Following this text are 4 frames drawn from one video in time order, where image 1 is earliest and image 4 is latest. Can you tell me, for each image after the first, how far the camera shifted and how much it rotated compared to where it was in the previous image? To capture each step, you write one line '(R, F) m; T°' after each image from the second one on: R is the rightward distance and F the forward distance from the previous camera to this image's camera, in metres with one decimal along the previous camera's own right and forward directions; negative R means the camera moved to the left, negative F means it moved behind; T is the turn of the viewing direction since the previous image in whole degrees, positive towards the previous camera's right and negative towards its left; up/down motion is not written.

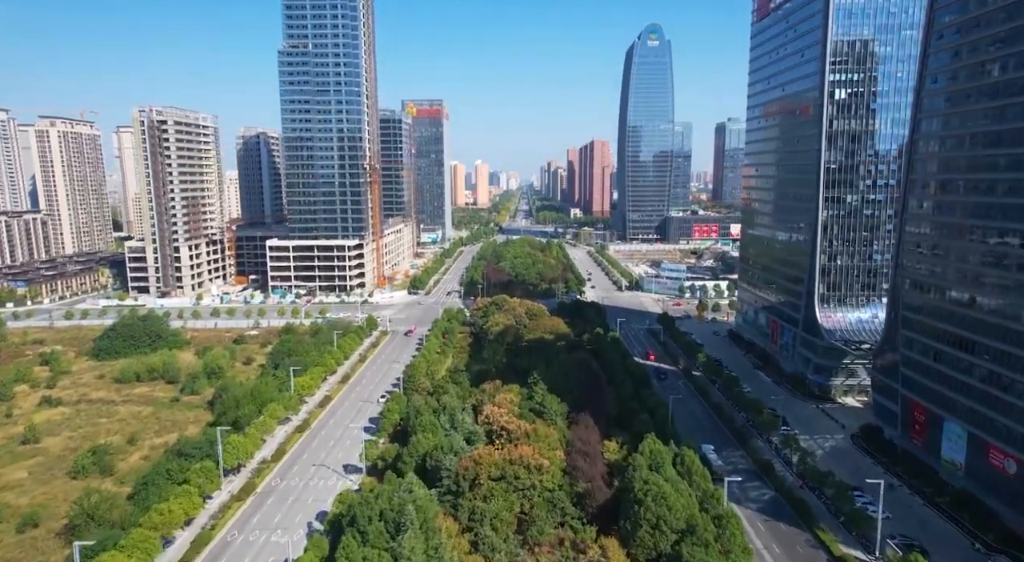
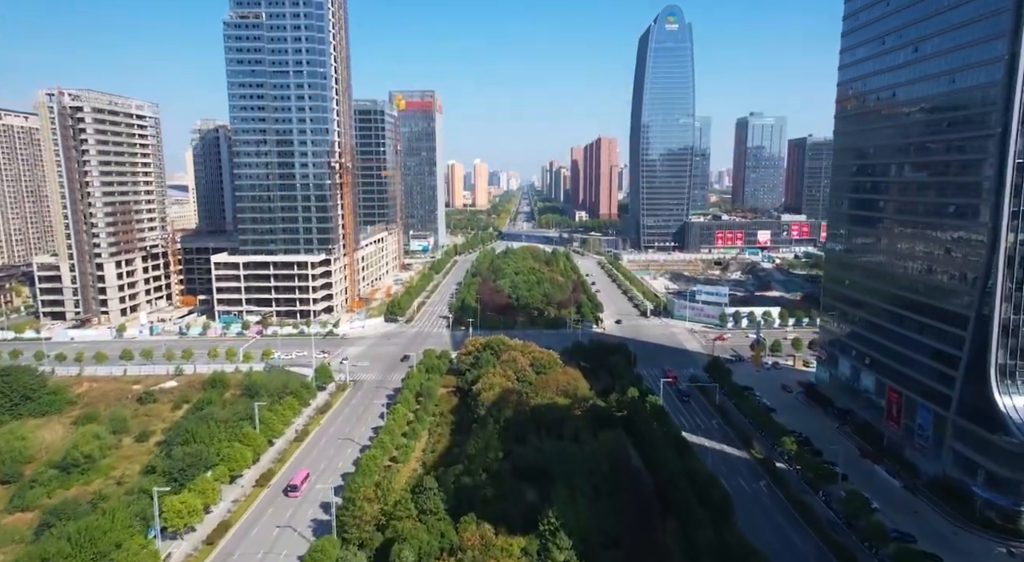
(0.0, +19.6) m; 0°
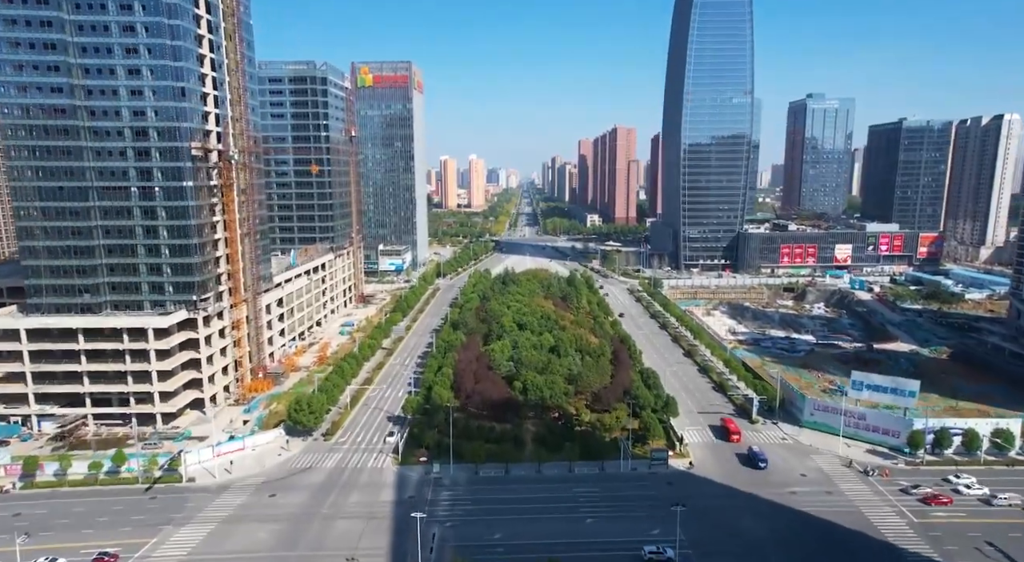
(-0.3, +39.5) m; 0°
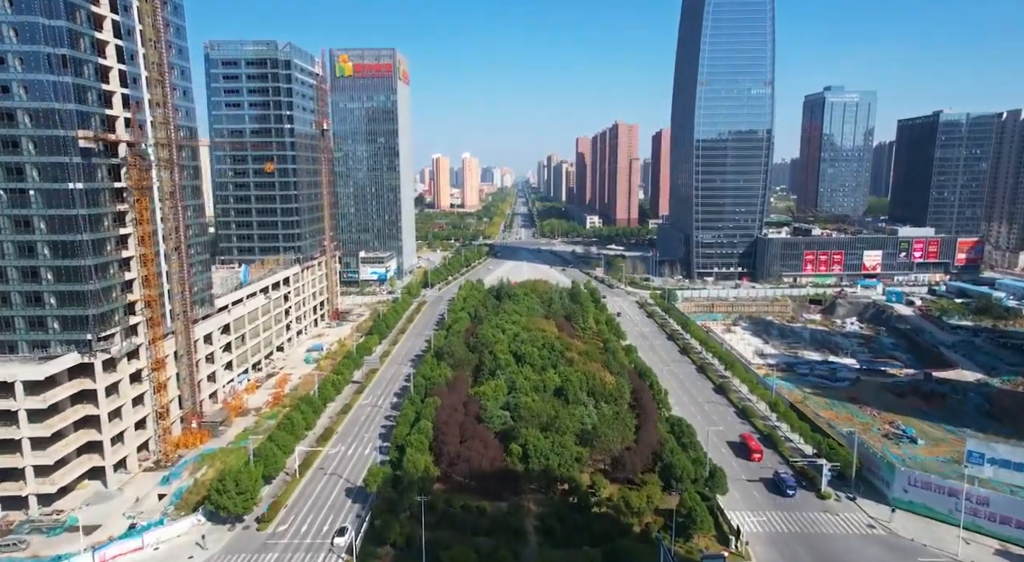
(-0.1, +12.5) m; 0°
